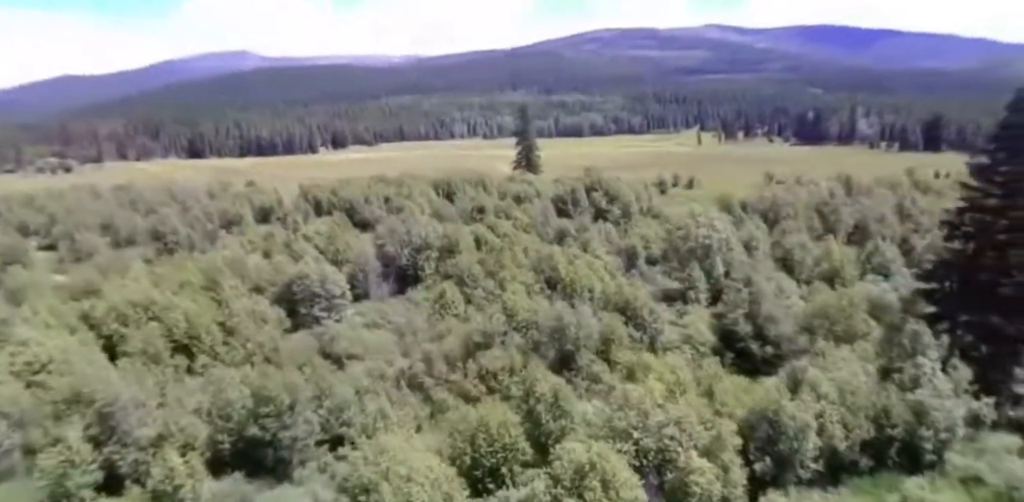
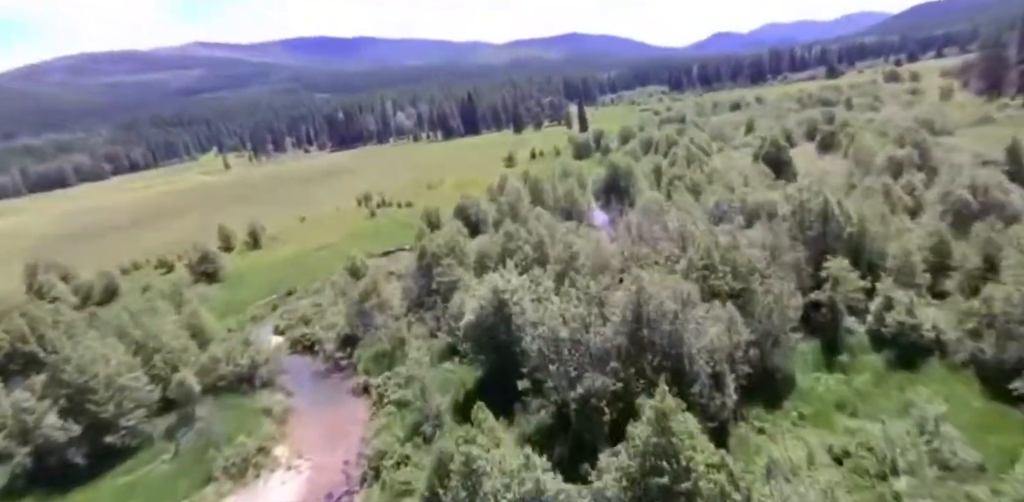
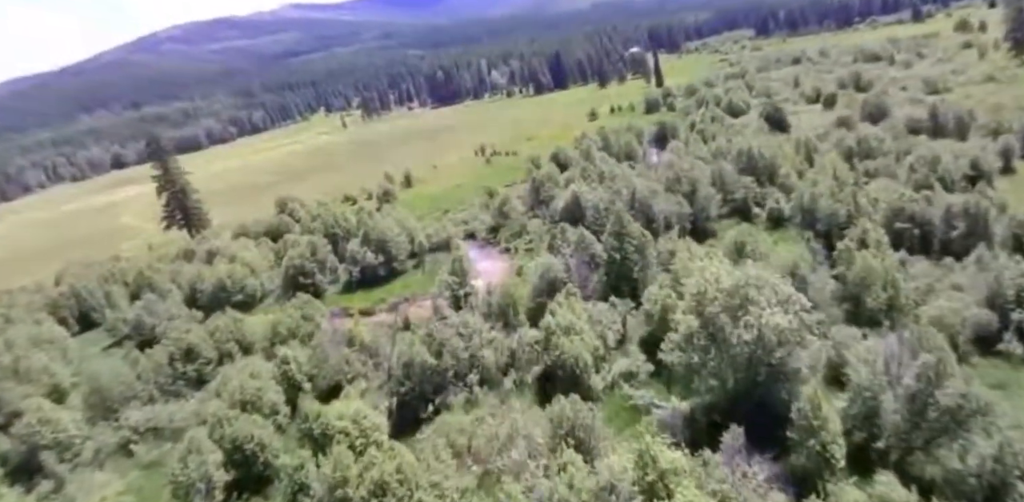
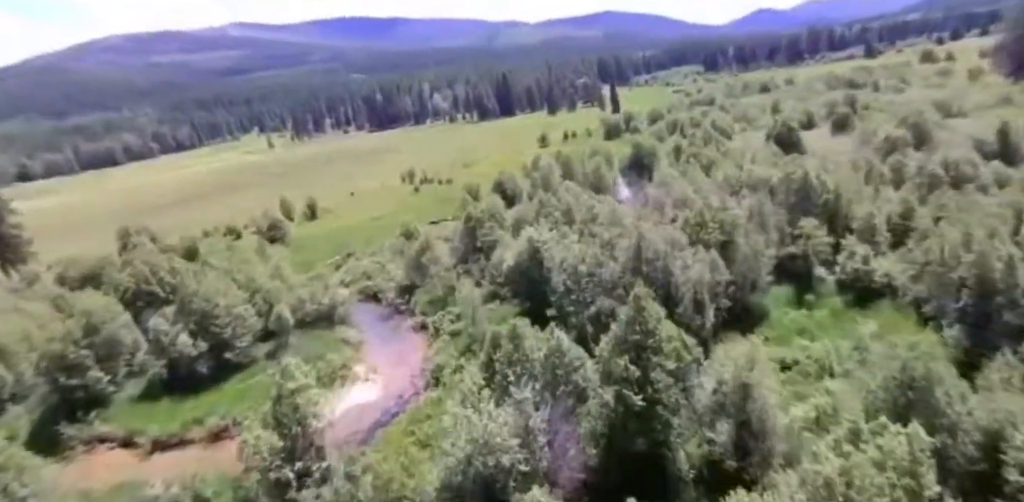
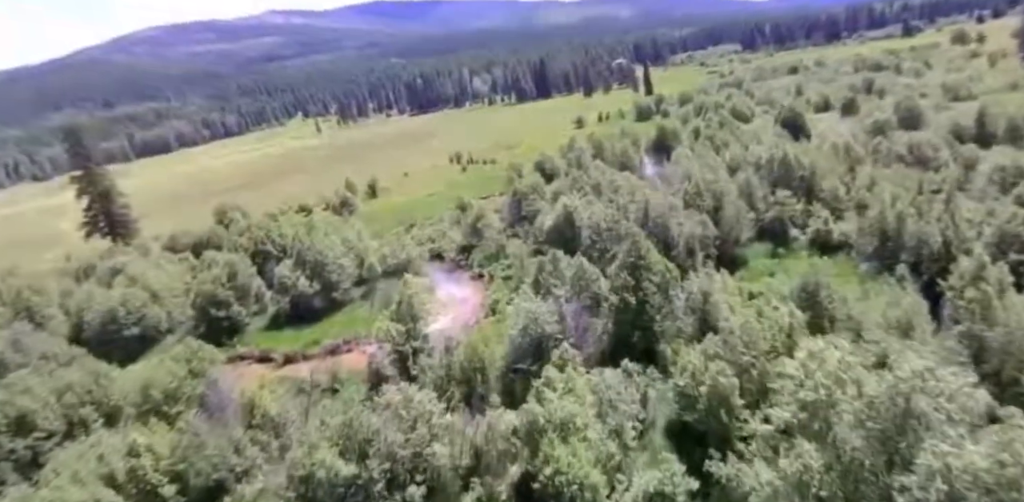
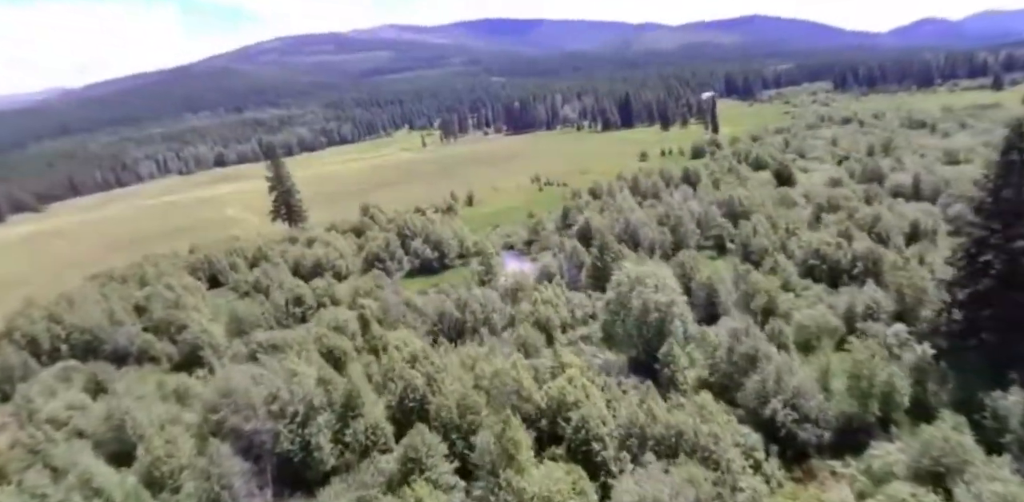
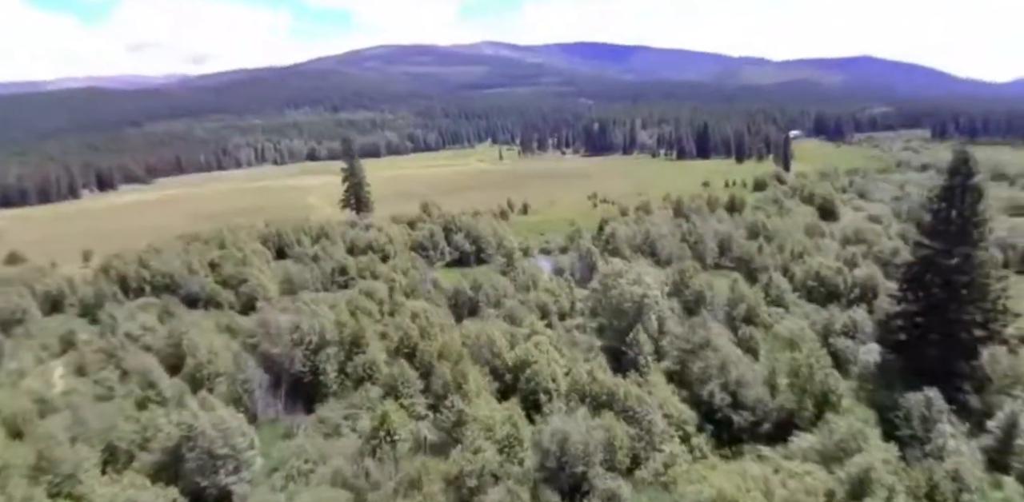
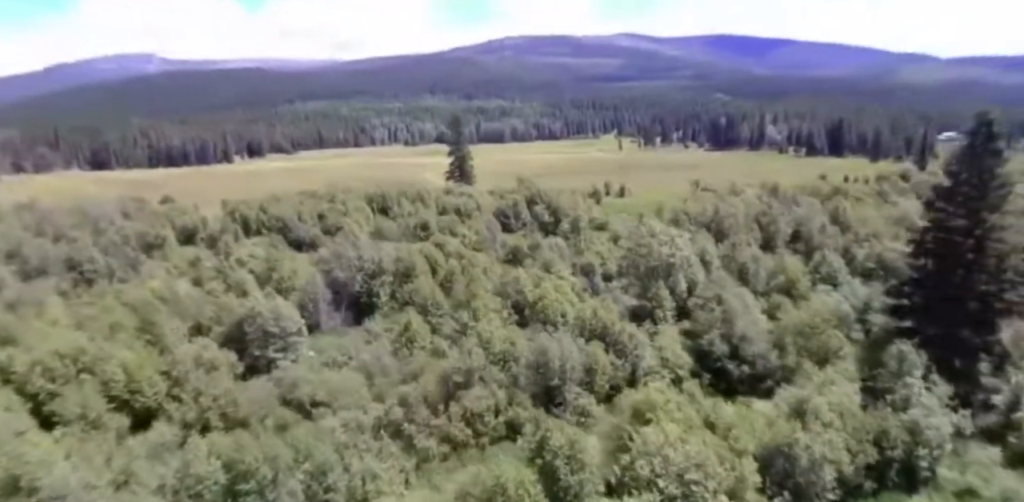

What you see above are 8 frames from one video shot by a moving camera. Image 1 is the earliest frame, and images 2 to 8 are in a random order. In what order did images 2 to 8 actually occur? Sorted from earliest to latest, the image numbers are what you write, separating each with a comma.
8, 7, 6, 3, 5, 4, 2
